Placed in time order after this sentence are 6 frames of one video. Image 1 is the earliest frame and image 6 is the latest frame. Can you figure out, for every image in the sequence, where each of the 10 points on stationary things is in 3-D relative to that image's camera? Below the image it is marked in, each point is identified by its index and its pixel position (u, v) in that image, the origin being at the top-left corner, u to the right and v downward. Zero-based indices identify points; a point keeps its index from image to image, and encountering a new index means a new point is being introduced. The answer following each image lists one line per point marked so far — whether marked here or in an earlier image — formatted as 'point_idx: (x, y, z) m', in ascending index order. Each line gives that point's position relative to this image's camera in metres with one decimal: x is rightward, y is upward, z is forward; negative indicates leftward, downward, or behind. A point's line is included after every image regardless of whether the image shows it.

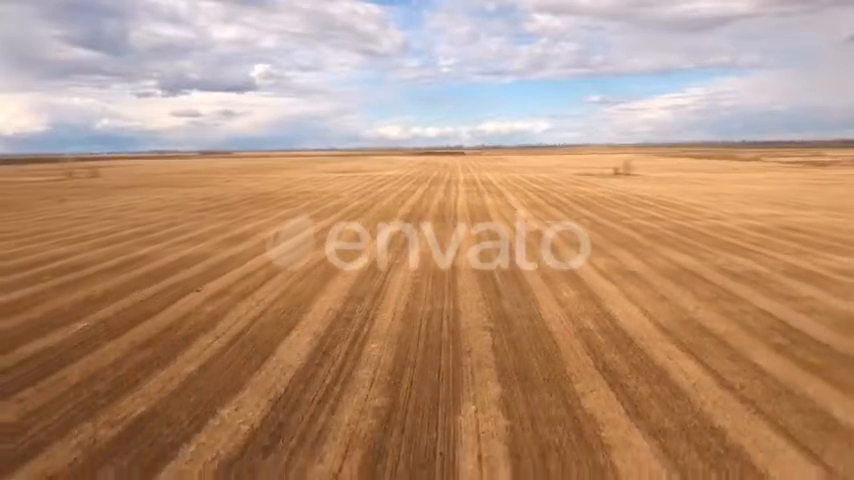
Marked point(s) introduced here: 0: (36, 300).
0: (-4.1, -0.6, +11.3) m
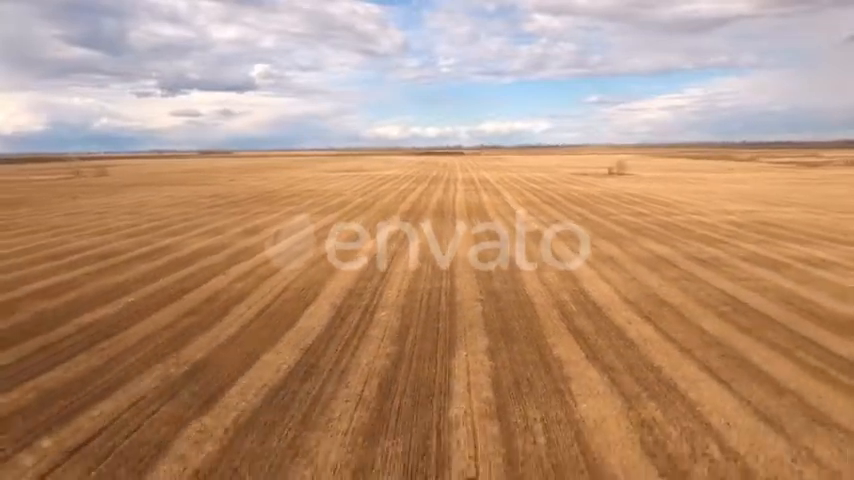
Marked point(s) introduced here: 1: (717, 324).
0: (-4.1, -0.5, +12.8) m
1: (+2.3, -0.7, +8.7) m
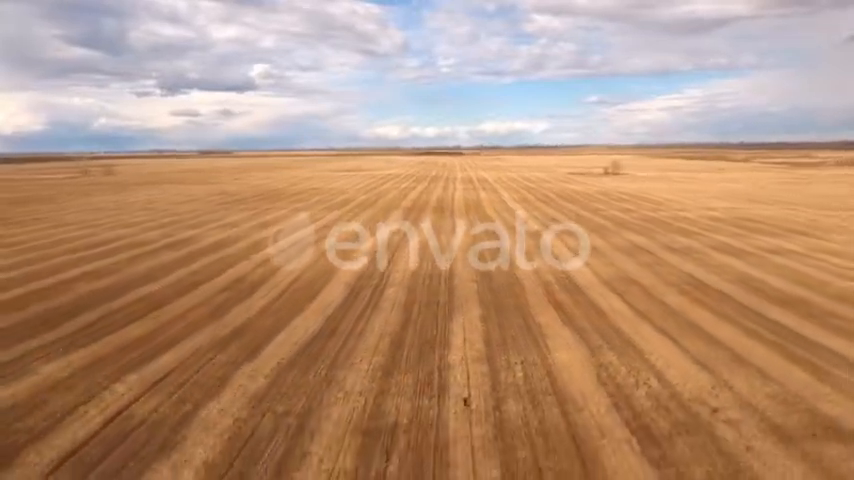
0: (-4.1, -0.4, +14.3) m
1: (+2.3, -0.6, +10.1) m
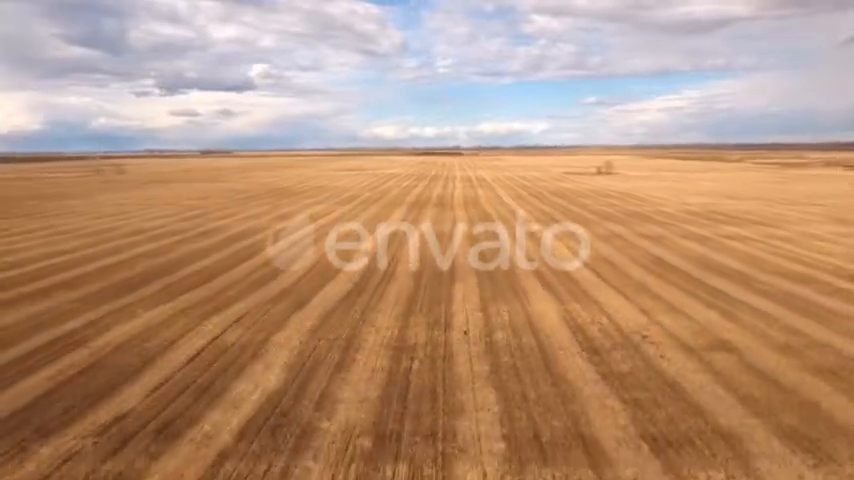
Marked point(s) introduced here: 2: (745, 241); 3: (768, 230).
0: (-4.0, -0.2, +16.5) m
1: (+2.4, -0.4, +12.4) m
2: (+4.8, 0.0, +16.5) m
3: (+5.7, +0.2, +18.2) m
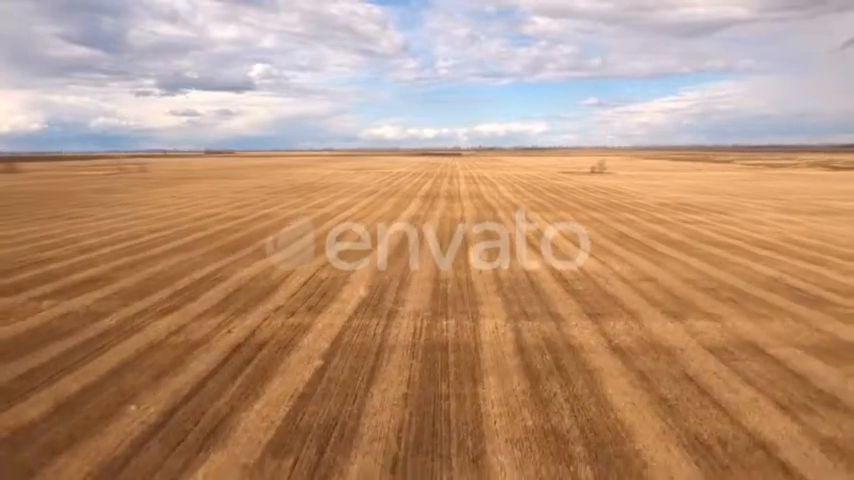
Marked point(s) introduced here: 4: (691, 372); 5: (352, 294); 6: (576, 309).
0: (-3.7, +0.2, +20.5) m
1: (+2.7, -0.1, +16.4) m
2: (+5.1, +0.3, +20.5) m
3: (+6.0, +0.5, +22.2) m
4: (+1.7, -0.8, +6.8) m
5: (-0.7, -0.5, +10.5) m
6: (+1.3, -0.6, +9.5) m
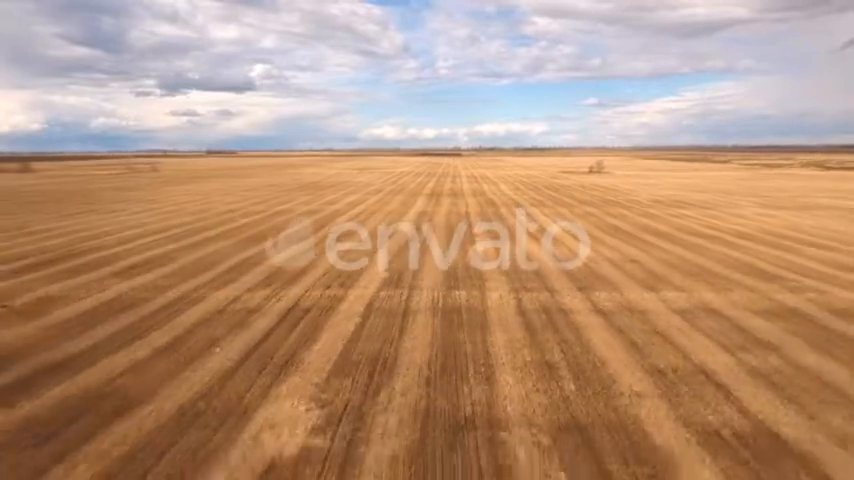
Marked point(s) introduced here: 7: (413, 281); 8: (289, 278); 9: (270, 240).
0: (-3.5, +0.3, +22.2) m
1: (+2.9, +0.1, +18.1) m
2: (+5.3, +0.4, +22.2) m
3: (+6.1, +0.6, +23.9) m
4: (+1.8, -0.7, +8.5) m
5: (-0.6, -0.4, +12.2) m
6: (+1.4, -0.5, +11.2) m
7: (-0.1, -0.4, +11.6) m
8: (-1.5, -0.4, +12.1) m
9: (-2.7, 0.0, +18.9) m
